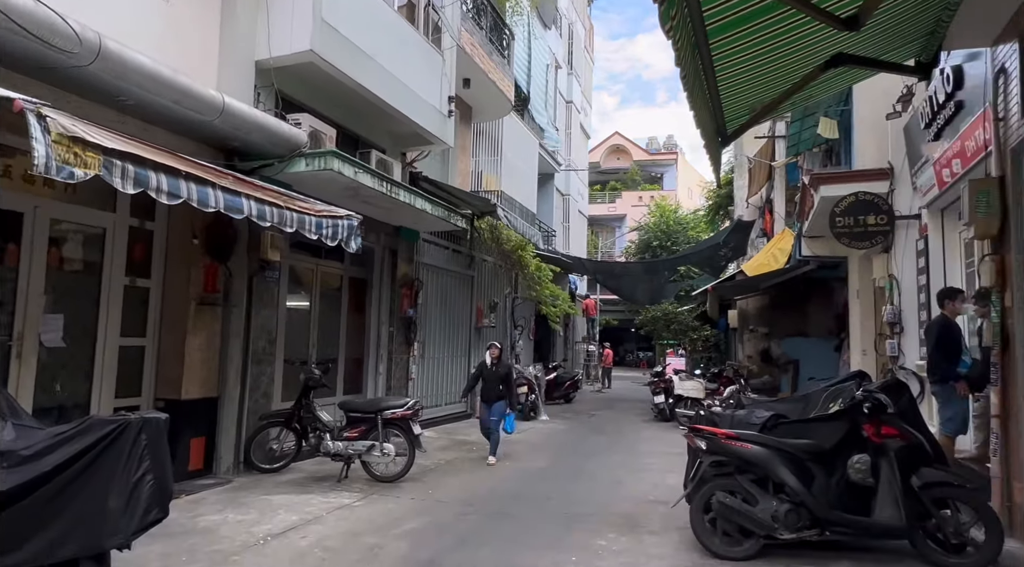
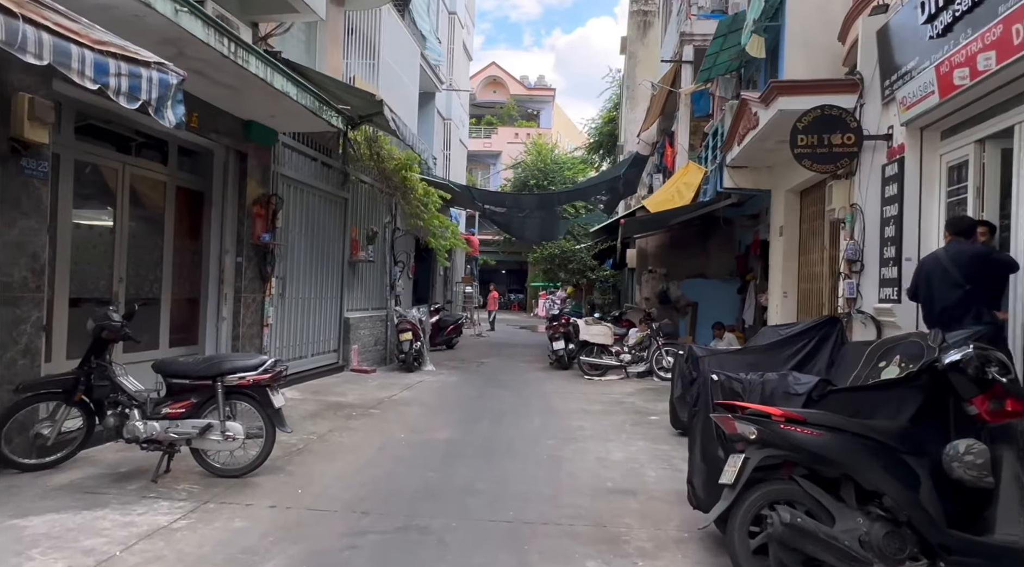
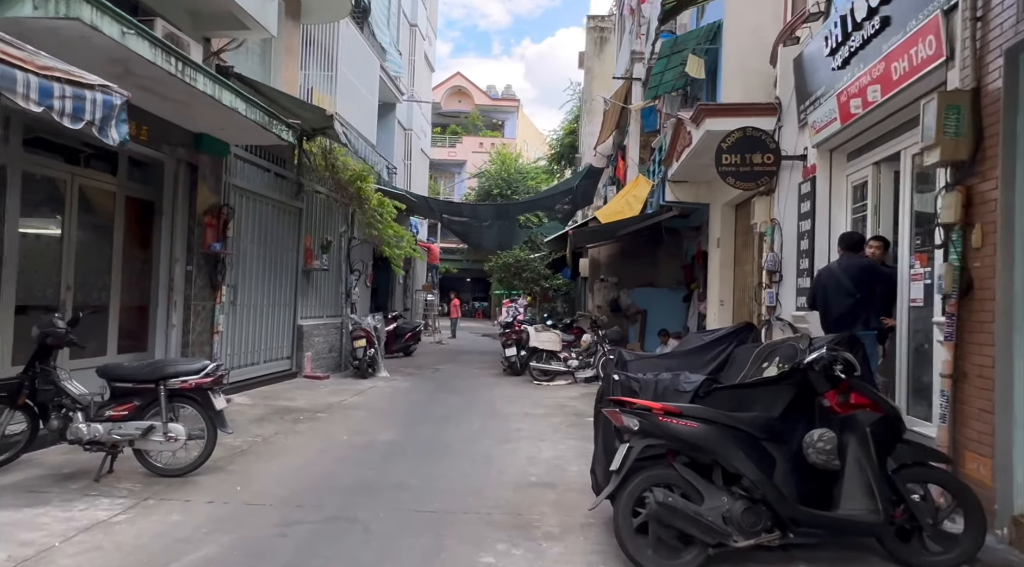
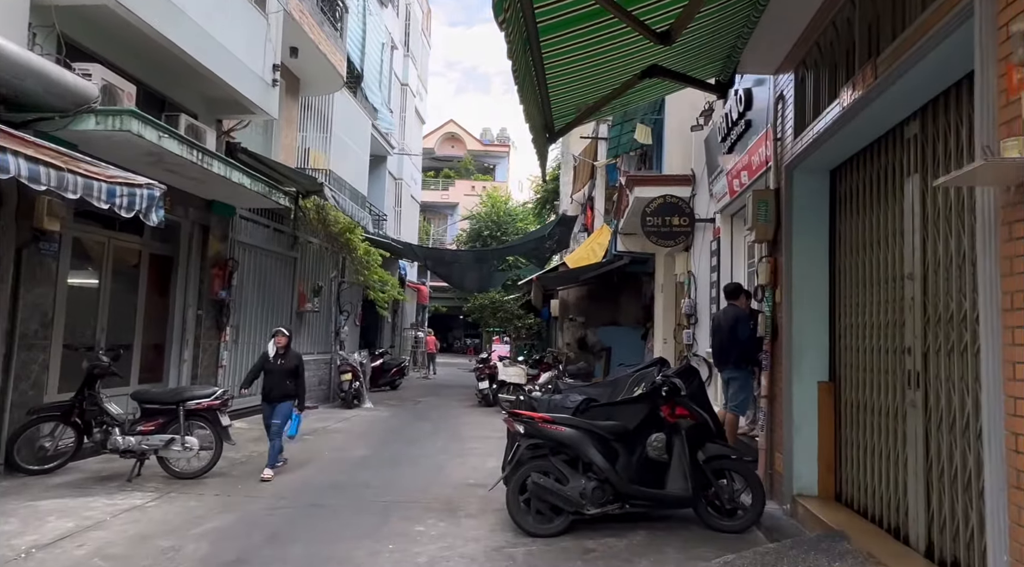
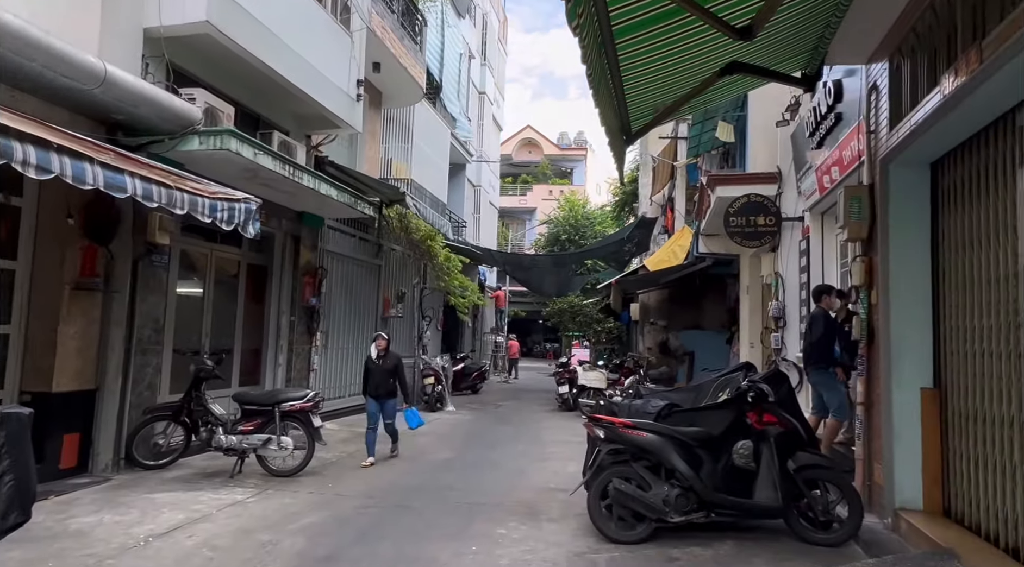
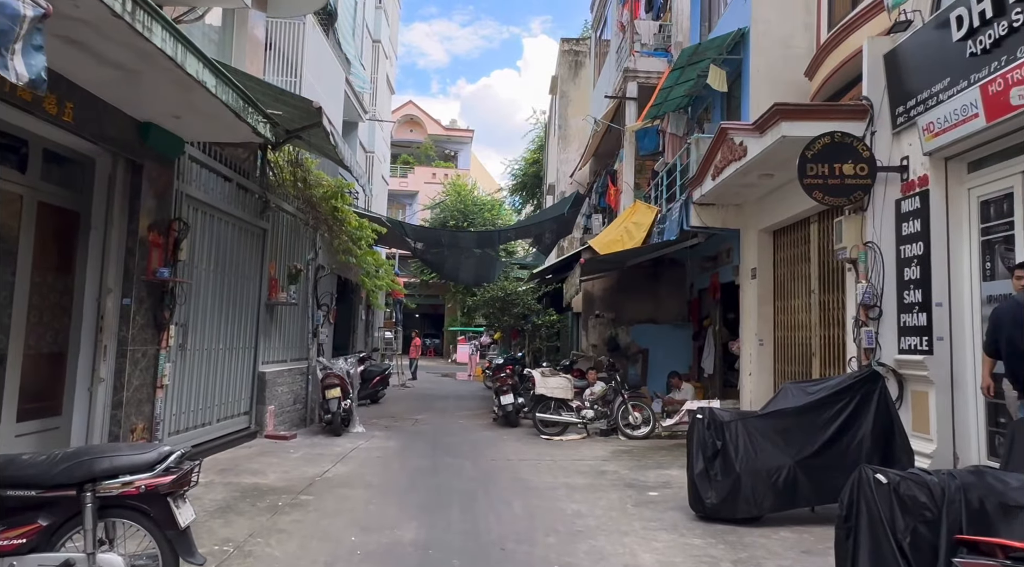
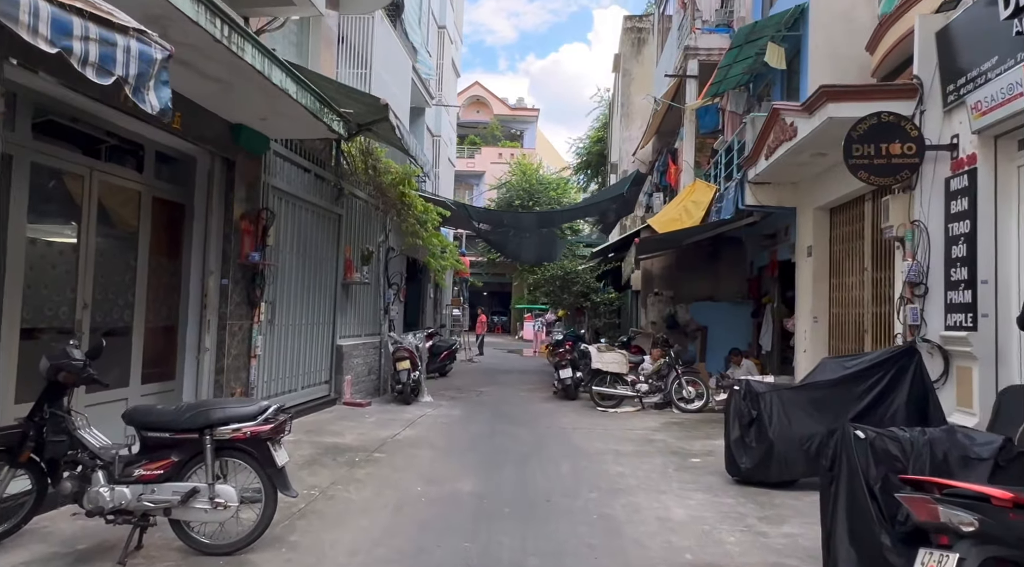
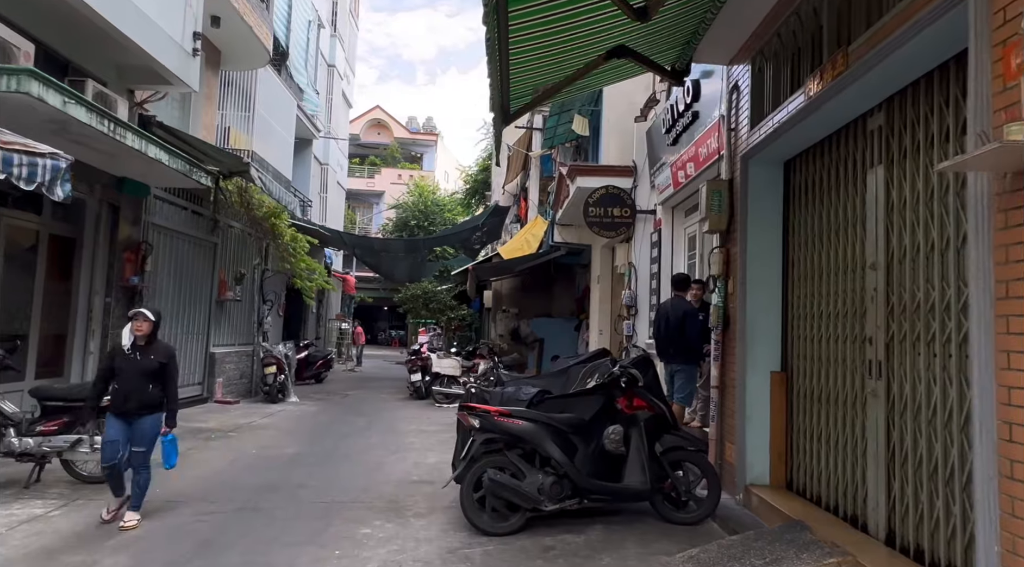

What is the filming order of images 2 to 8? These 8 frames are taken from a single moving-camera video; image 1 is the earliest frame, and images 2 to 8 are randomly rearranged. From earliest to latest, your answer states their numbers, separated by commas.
5, 4, 8, 3, 2, 7, 6
